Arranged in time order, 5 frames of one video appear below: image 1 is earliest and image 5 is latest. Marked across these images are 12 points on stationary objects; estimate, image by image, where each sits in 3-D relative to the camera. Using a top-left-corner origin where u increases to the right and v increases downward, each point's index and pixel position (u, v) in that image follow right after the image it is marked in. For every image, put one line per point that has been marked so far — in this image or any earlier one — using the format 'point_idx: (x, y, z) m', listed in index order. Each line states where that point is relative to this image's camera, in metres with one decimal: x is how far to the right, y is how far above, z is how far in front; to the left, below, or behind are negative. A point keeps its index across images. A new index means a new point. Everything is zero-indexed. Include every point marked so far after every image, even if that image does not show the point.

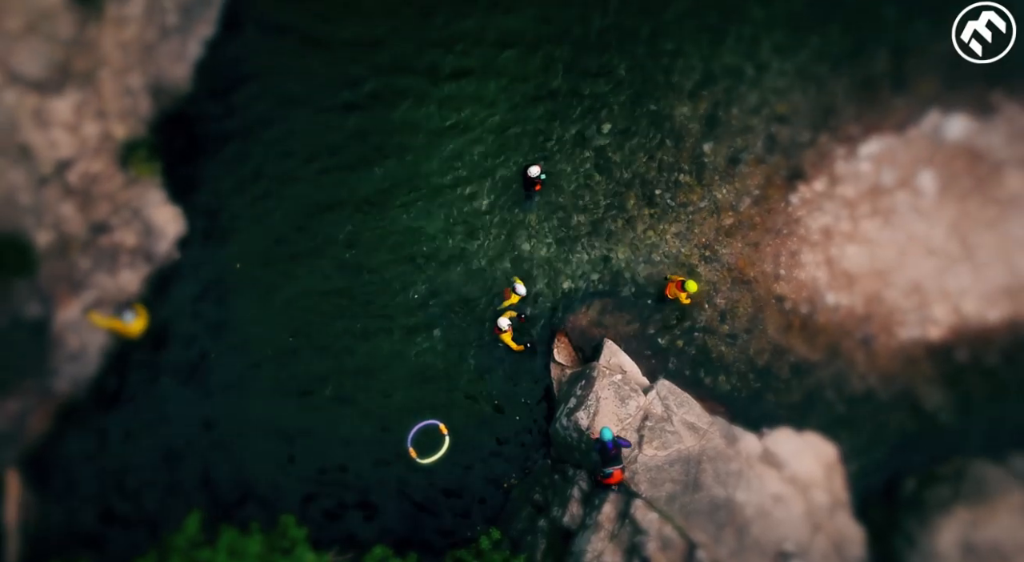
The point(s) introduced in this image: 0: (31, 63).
0: (-7.4, +3.3, +10.0) m
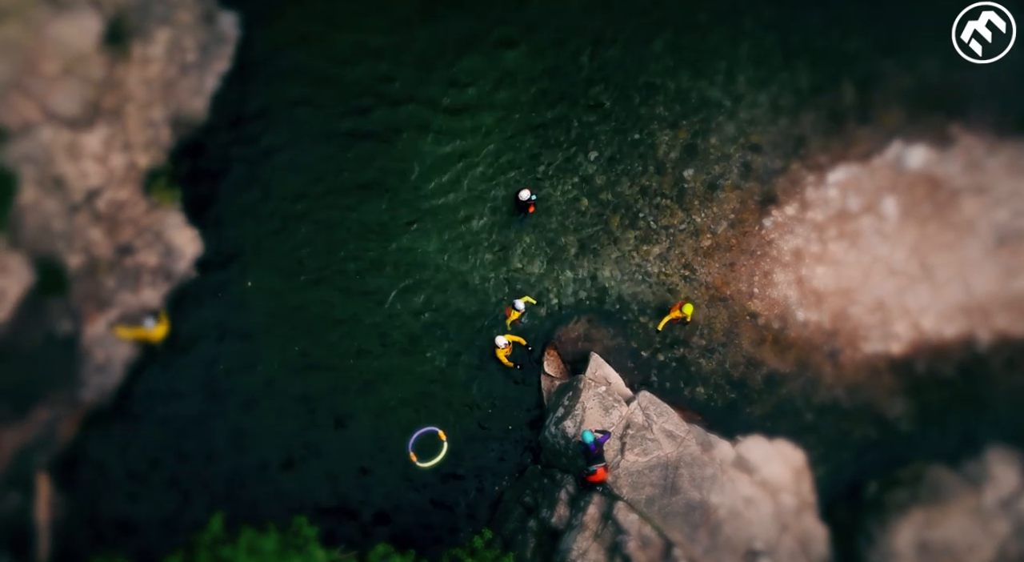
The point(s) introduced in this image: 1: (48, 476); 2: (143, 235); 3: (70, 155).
0: (-7.5, +3.0, +10.9) m
1: (-7.9, -3.2, +10.8) m
2: (-6.8, +0.8, +12.0) m
3: (-7.5, +2.1, +11.0) m
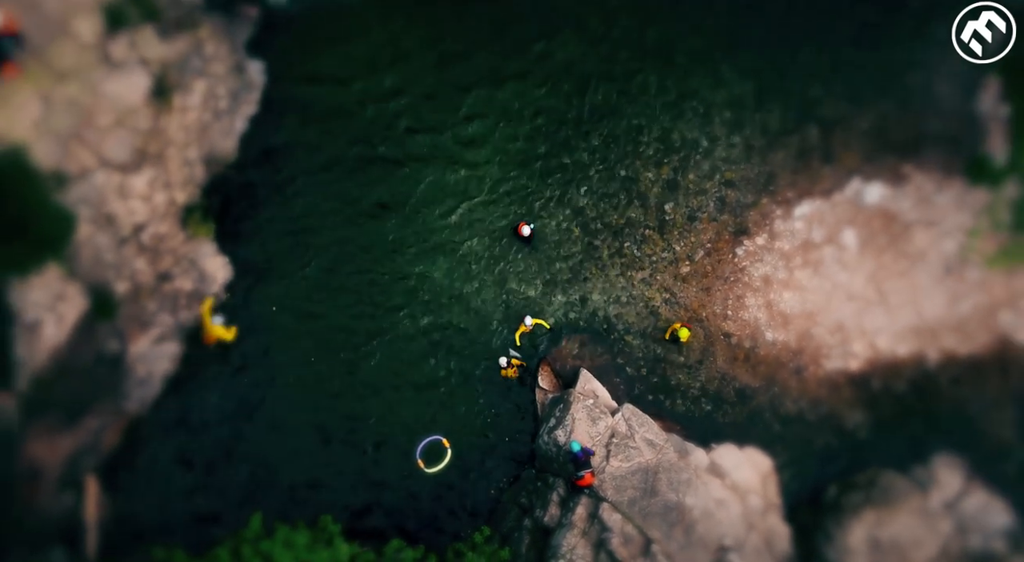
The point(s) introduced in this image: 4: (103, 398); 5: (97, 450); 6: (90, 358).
0: (-7.5, +2.5, +12.4) m
1: (-7.9, -3.7, +12.3) m
2: (-6.9, +0.4, +13.4) m
3: (-7.6, +1.7, +12.5) m
4: (-7.8, -2.2, +12.3) m
5: (-7.9, -3.2, +12.3) m
6: (-7.9, -1.4, +12.1) m
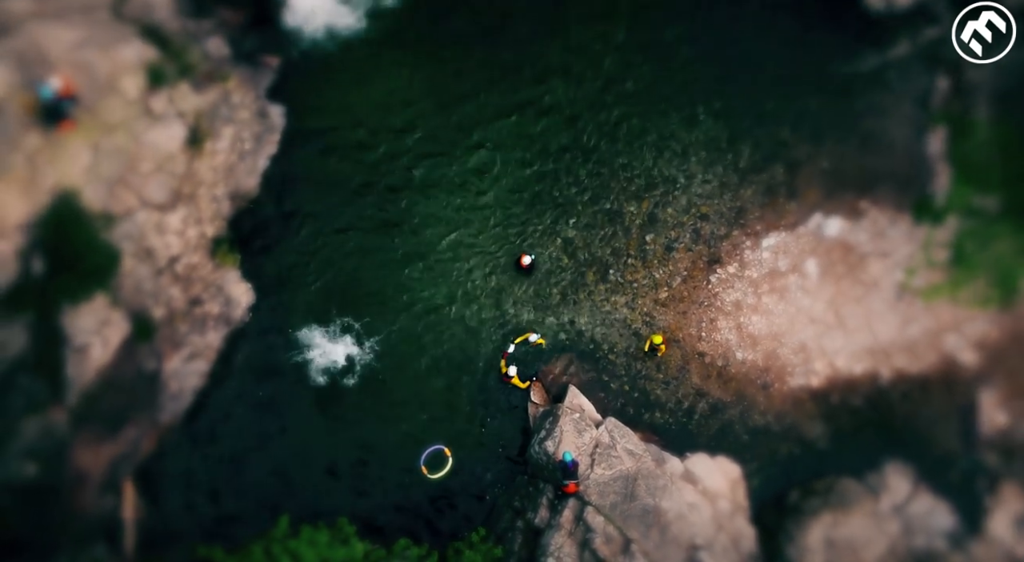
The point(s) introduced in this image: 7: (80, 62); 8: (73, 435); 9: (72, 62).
0: (-7.7, +1.9, +14.0) m
1: (-8.0, -4.3, +13.8) m
2: (-7.0, -0.2, +15.0) m
3: (-7.7, +1.1, +14.1) m
4: (-7.9, -2.8, +13.9) m
5: (-8.0, -3.8, +13.9) m
6: (-8.0, -2.0, +13.6) m
7: (-8.6, +4.4, +12.9) m
8: (-8.6, -3.0, +12.8) m
9: (-8.7, +4.3, +12.9) m
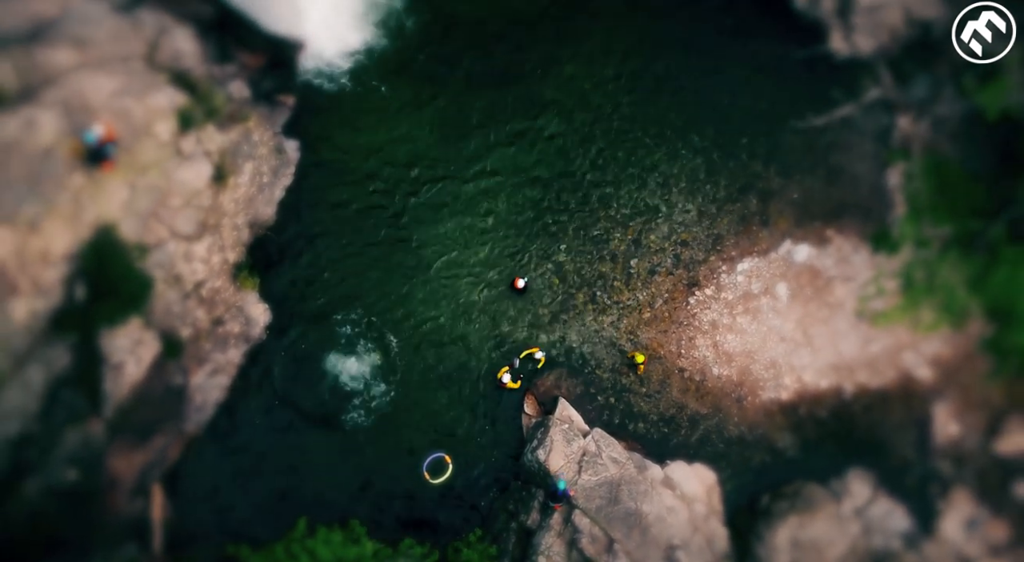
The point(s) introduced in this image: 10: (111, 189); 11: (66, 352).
0: (-7.8, +1.4, +15.4) m
1: (-8.2, -4.8, +15.2) m
2: (-7.1, -0.8, +16.5) m
3: (-7.8, +0.5, +15.6) m
4: (-8.0, -3.3, +15.3) m
5: (-8.2, -4.3, +15.3) m
6: (-8.1, -2.5, +15.1) m
7: (-8.7, +3.8, +14.4) m
8: (-8.8, -3.6, +14.2) m
9: (-8.8, +3.8, +14.3) m
10: (-8.9, +2.0, +14.4) m
11: (-9.3, -1.5, +13.7) m
